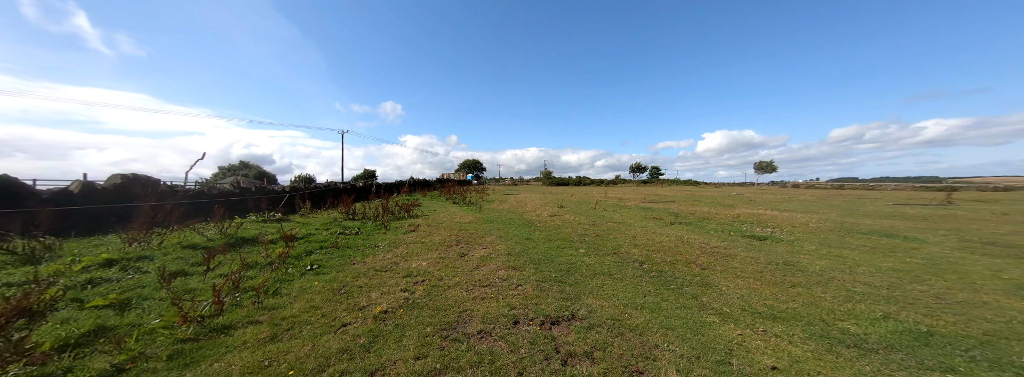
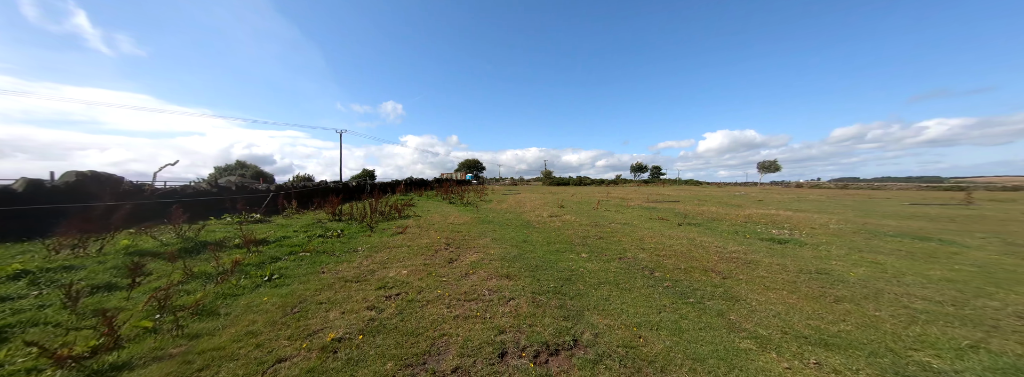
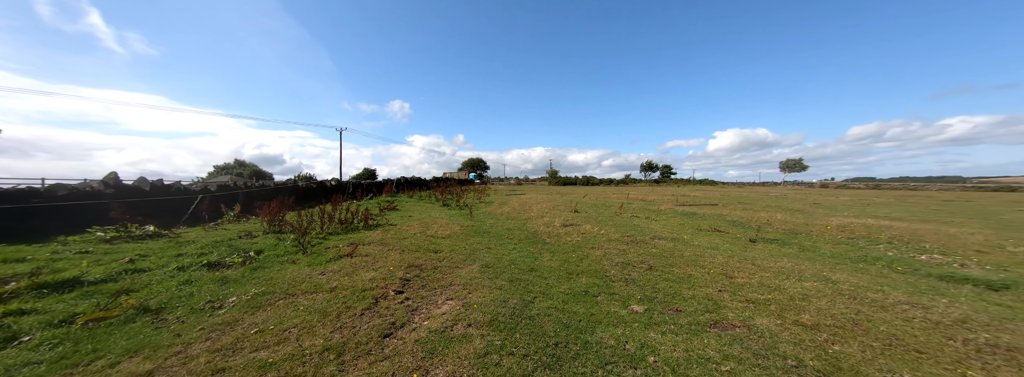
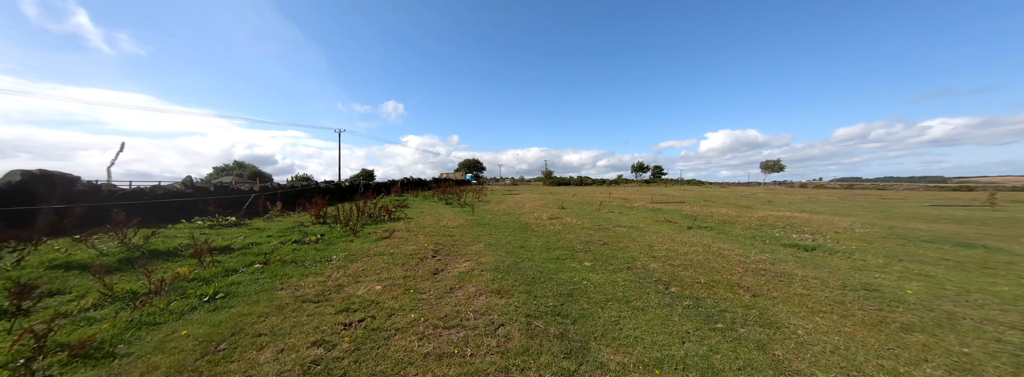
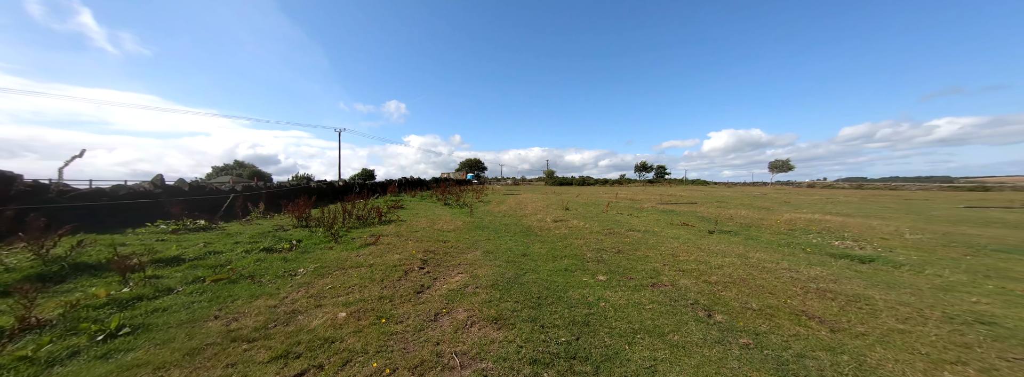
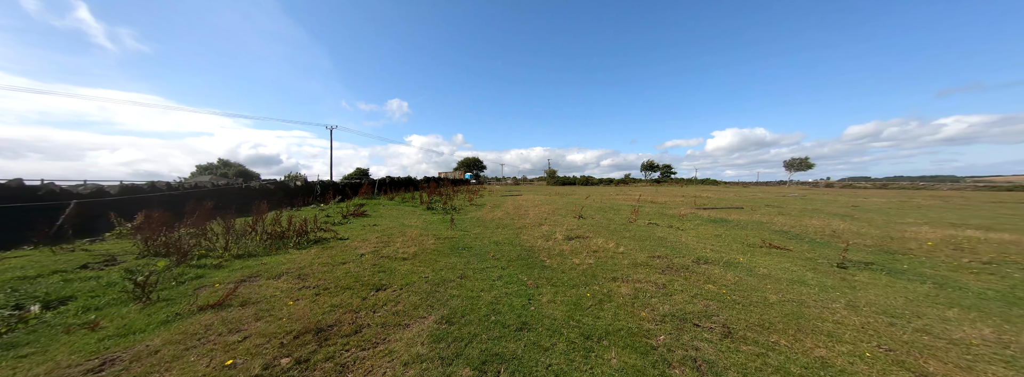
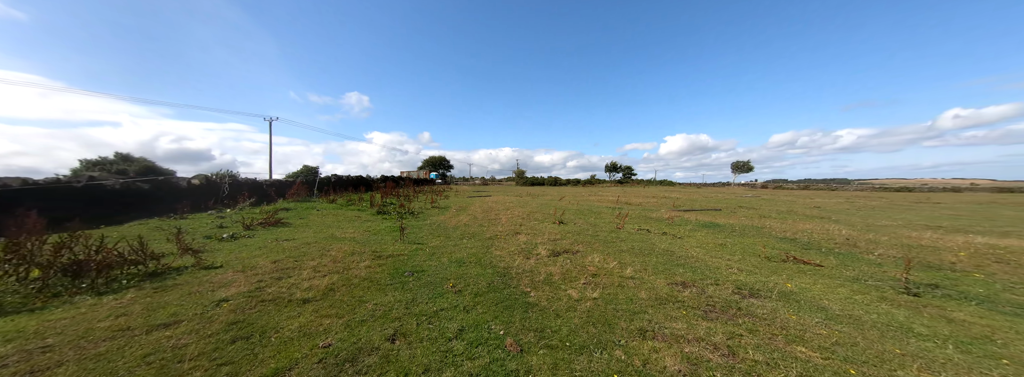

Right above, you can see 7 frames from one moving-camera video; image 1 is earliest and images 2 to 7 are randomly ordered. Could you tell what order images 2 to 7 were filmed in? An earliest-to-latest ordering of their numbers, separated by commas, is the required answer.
2, 4, 5, 3, 6, 7
